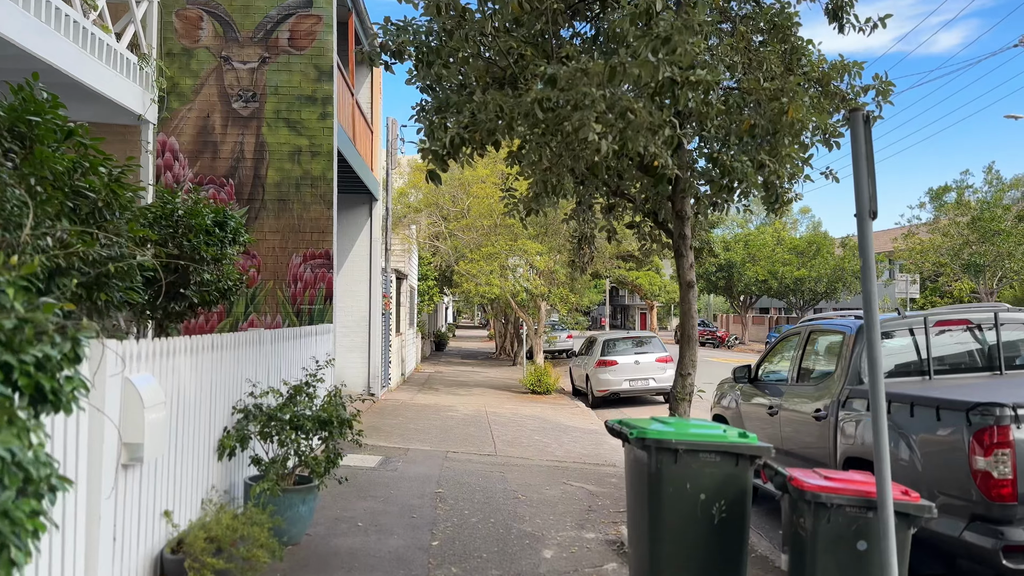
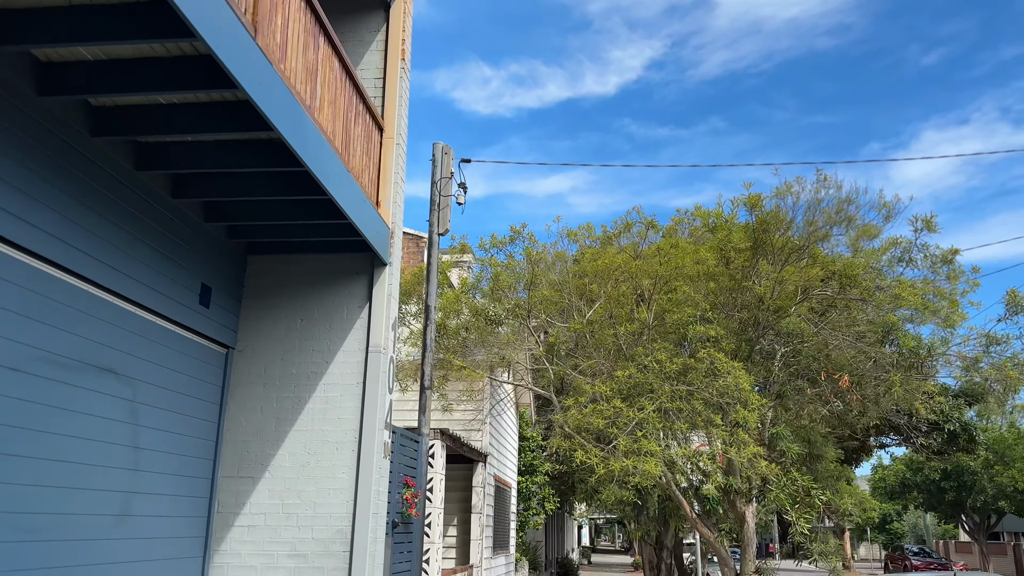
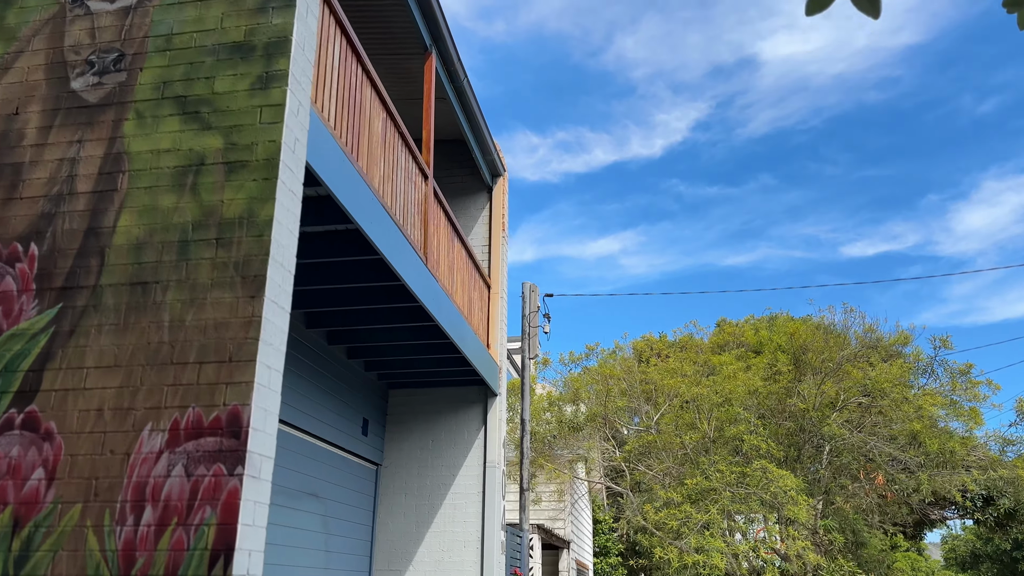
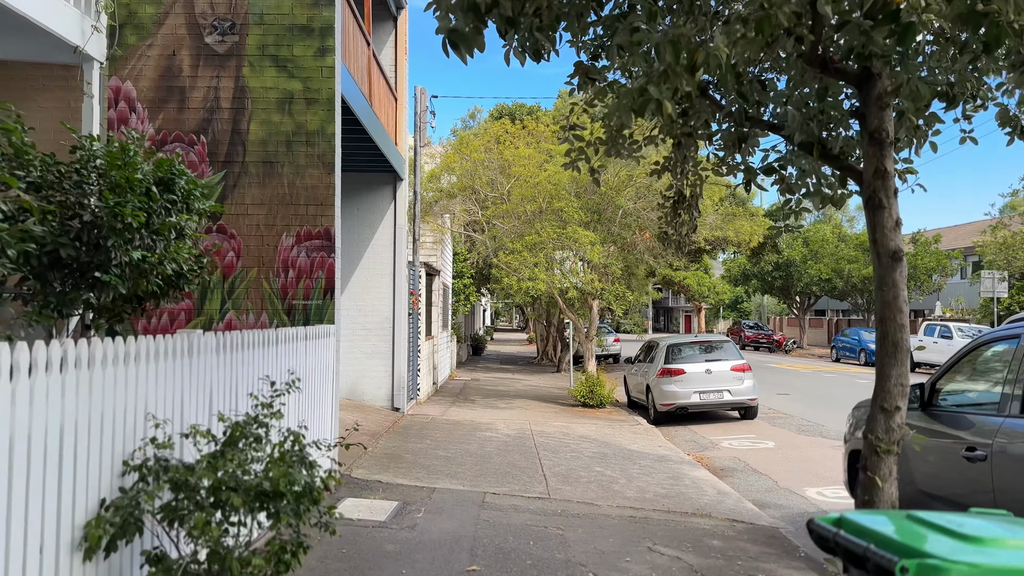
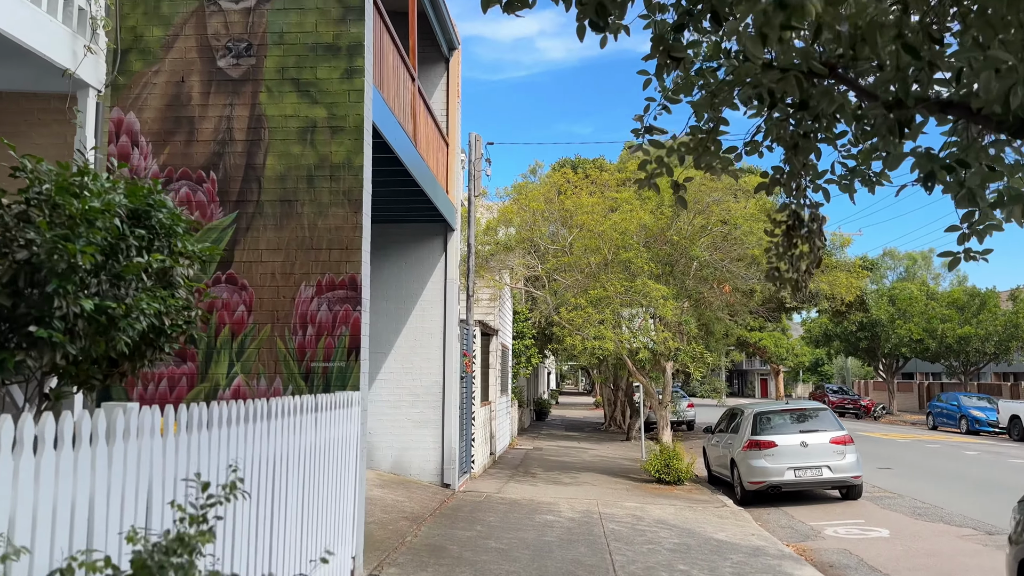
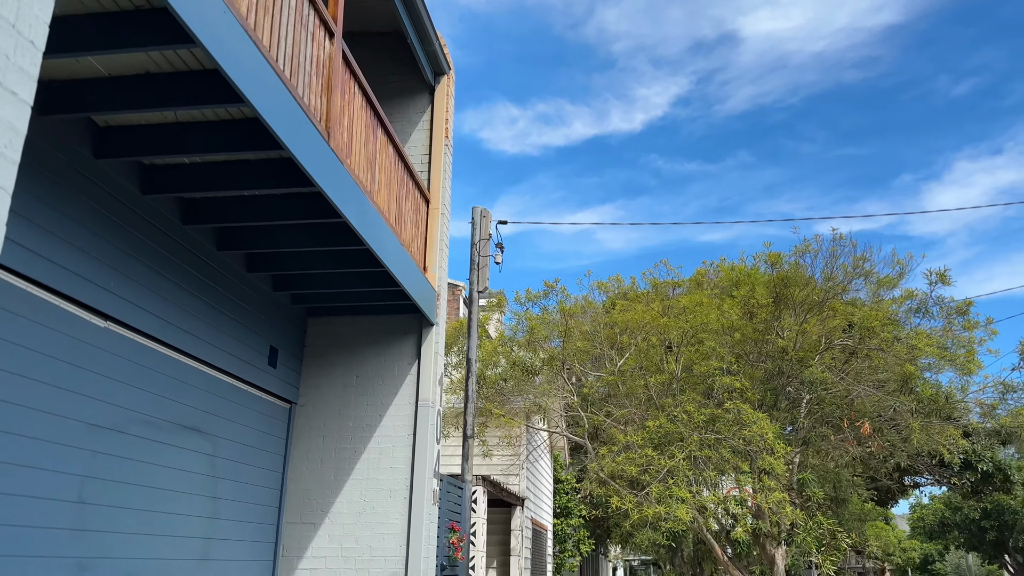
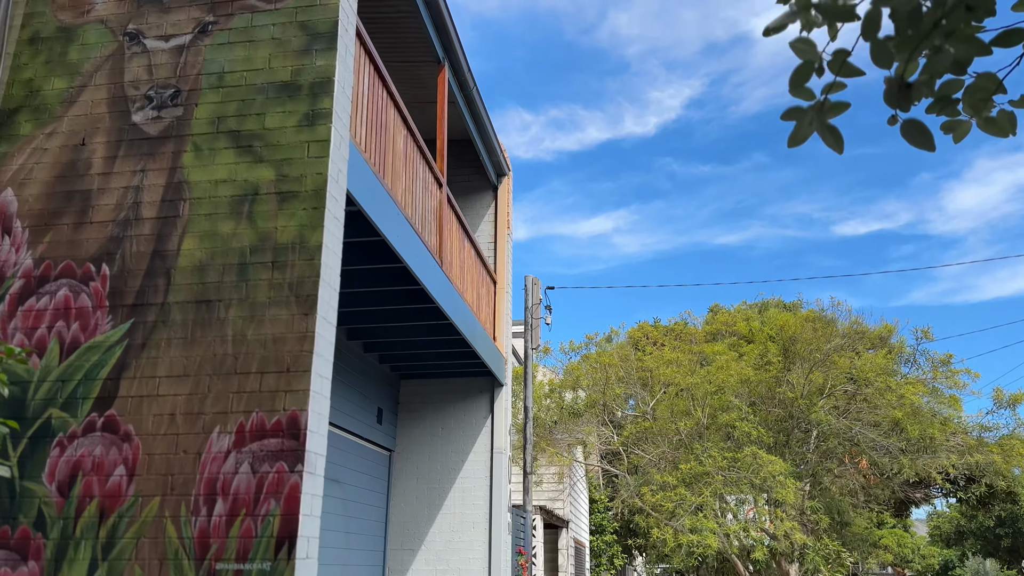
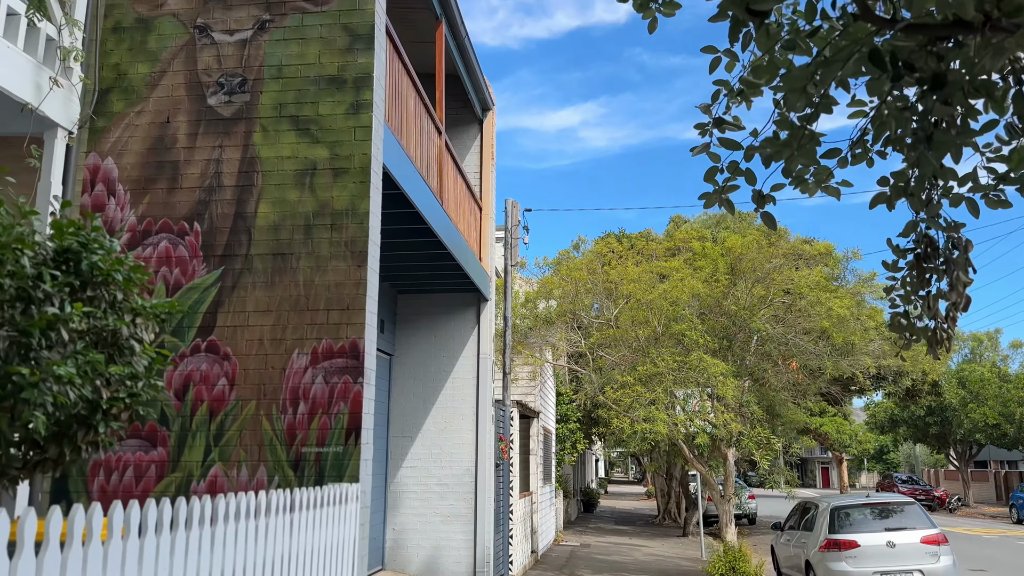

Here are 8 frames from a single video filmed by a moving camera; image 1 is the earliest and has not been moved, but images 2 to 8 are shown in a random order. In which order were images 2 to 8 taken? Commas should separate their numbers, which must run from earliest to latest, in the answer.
4, 5, 8, 7, 3, 6, 2
